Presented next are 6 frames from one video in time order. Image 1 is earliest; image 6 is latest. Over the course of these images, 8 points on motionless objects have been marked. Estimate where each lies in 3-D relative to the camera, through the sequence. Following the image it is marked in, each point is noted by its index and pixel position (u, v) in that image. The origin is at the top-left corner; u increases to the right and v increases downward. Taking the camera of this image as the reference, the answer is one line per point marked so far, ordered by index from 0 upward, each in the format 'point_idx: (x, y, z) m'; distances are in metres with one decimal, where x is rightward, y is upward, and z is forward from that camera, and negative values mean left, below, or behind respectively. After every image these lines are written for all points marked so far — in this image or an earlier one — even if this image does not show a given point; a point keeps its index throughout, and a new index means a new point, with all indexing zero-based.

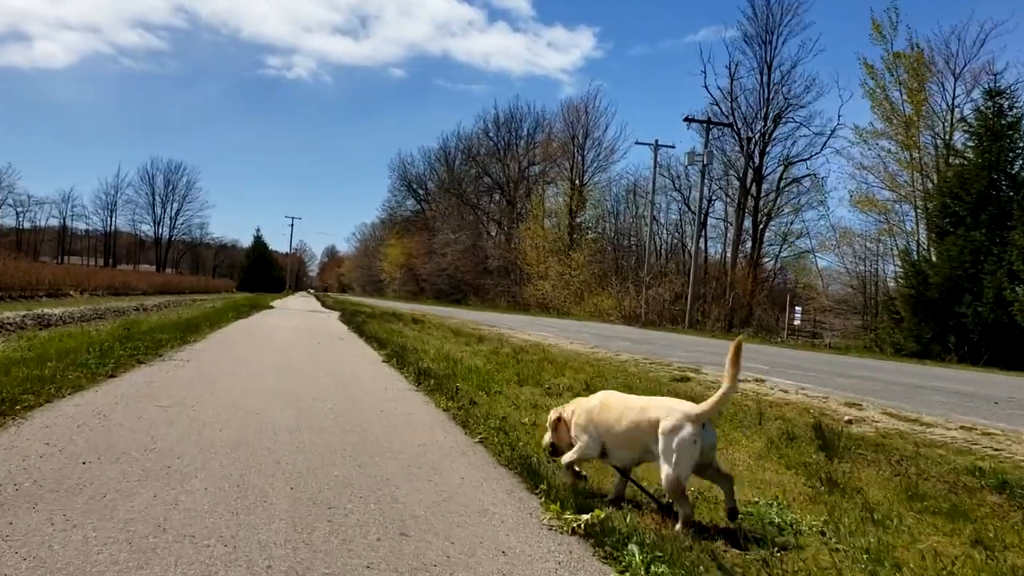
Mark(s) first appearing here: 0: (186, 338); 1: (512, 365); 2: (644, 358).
0: (-8.2, -1.2, +18.5) m
1: (0.0, -1.6, +15.4) m
2: (+3.1, -1.7, +17.4) m
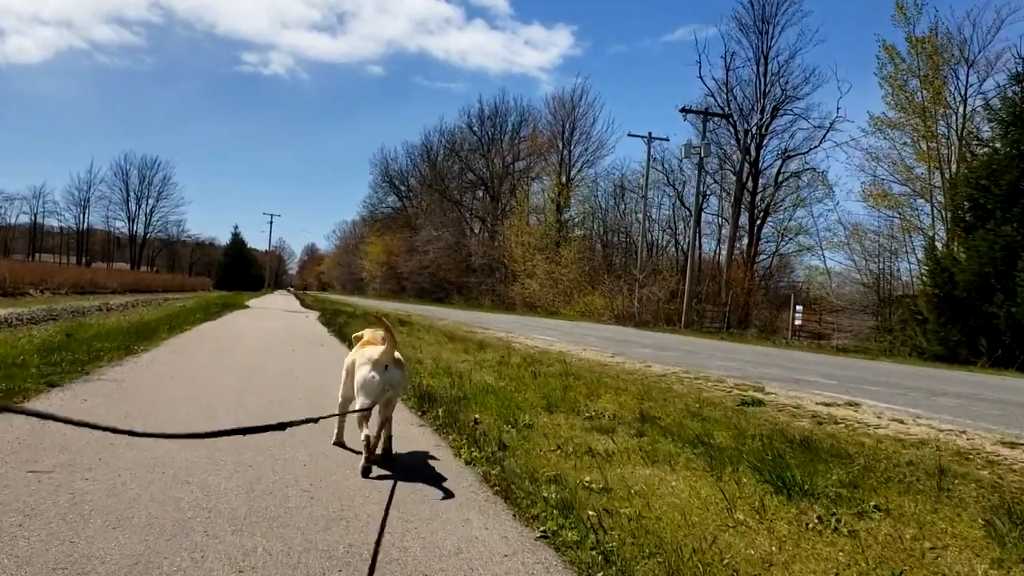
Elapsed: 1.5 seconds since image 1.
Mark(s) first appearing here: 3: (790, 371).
0: (-7.9, -1.1, +15.4) m
1: (+0.3, -1.6, +12.5) m
2: (+3.4, -1.7, +14.6) m
3: (+5.7, -1.7, +15.4) m
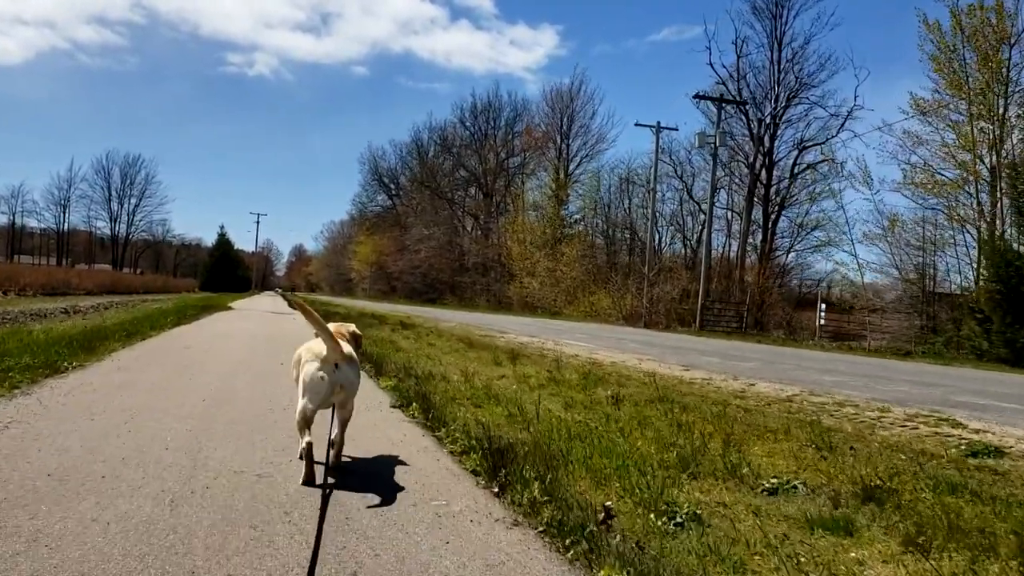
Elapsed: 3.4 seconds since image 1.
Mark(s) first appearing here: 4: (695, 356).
0: (-7.0, -1.1, +11.5) m
1: (+1.3, -1.5, +8.8) m
2: (+4.3, -1.6, +10.9) m
3: (+6.7, -1.6, +11.7) m
4: (+4.3, -1.6, +17.5) m
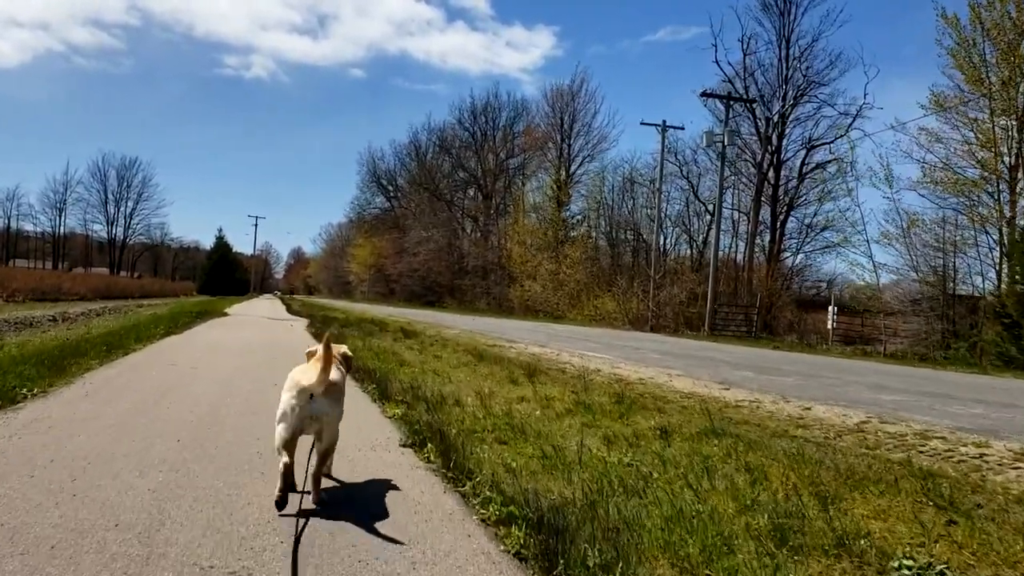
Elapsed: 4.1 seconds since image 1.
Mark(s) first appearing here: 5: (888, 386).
0: (-6.6, -1.3, +10.1) m
1: (+1.6, -1.7, +7.4) m
2: (+4.7, -1.7, +9.5) m
3: (+7.0, -1.7, +10.3) m
4: (+4.7, -1.8, +16.1) m
5: (+7.5, -1.9, +14.7) m
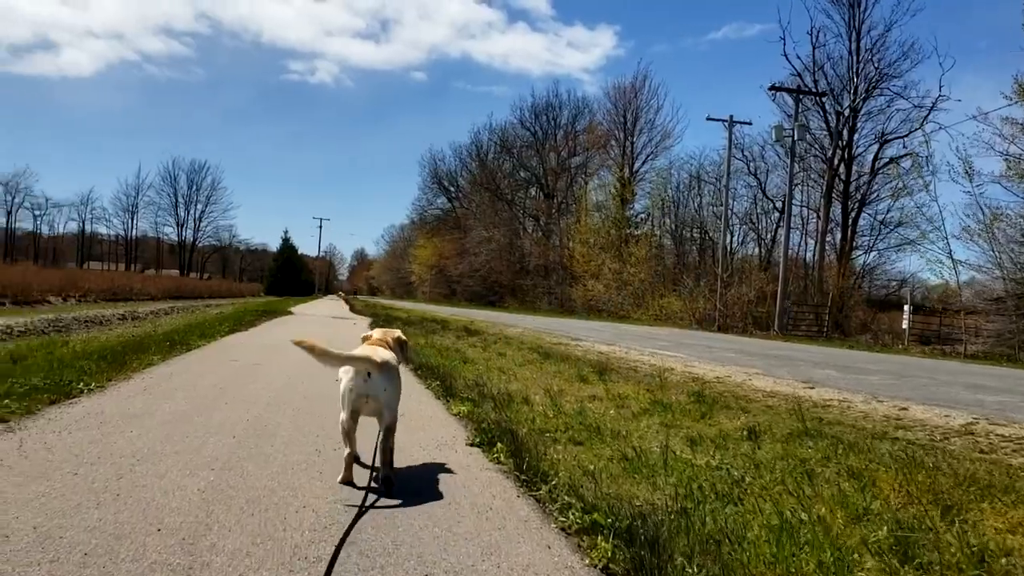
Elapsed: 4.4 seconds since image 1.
0: (-5.7, -1.2, +10.0) m
1: (+2.3, -1.6, +6.6) m
2: (+5.5, -1.6, +8.5) m
3: (+7.9, -1.6, +9.1) m
4: (+6.0, -1.7, +15.1) m
5: (+8.8, -1.8, +13.5) m
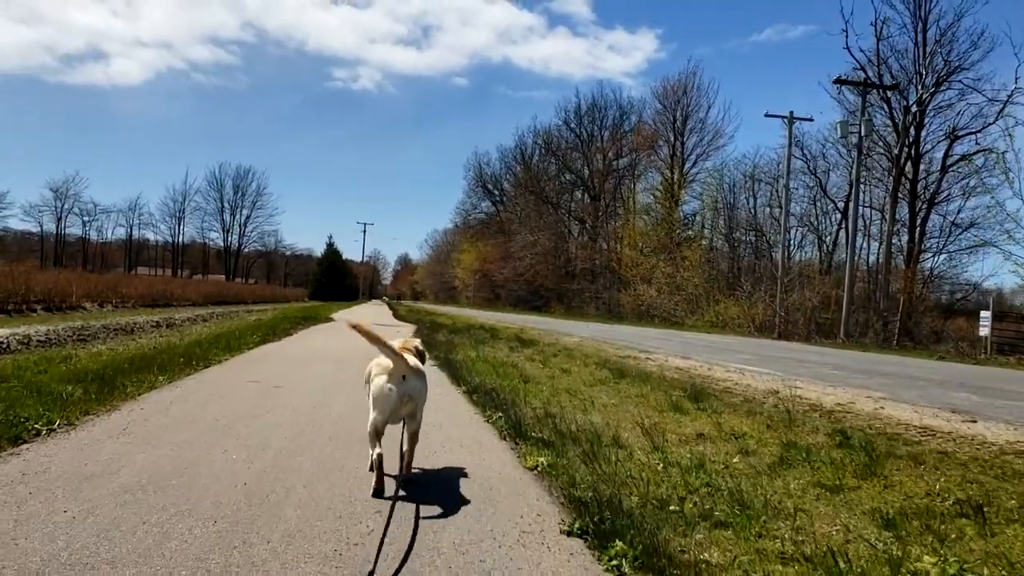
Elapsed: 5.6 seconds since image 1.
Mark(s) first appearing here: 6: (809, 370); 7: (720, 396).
0: (-4.8, -1.3, +8.0) m
1: (+3.0, -1.6, +4.2) m
2: (+6.3, -1.6, +5.8) m
3: (+8.8, -1.7, +6.3) m
4: (+7.2, -1.8, +12.4) m
5: (+9.9, -1.8, +10.7) m
6: (+6.7, -1.8, +16.4) m
7: (+3.1, -1.6, +11.0) m
